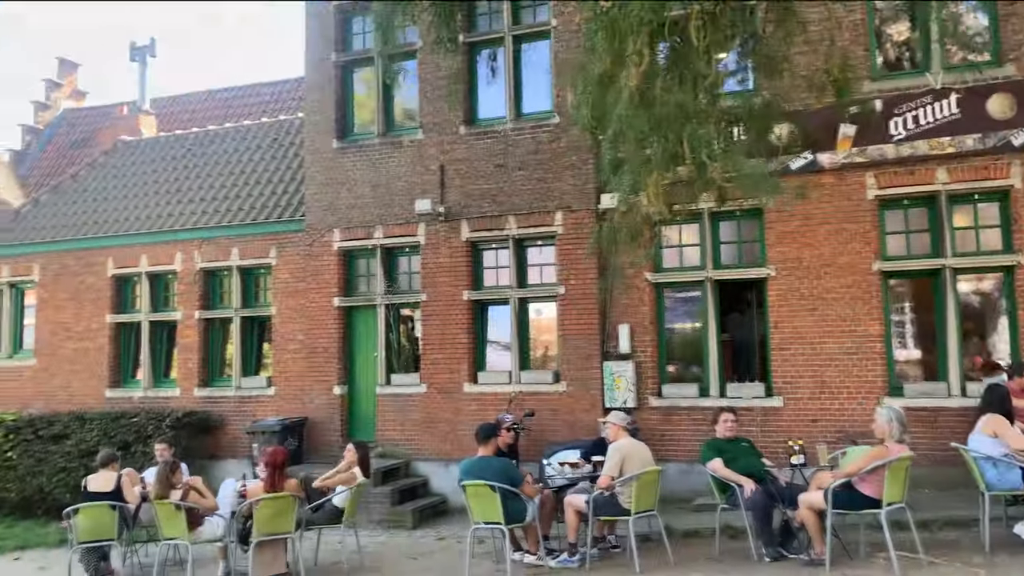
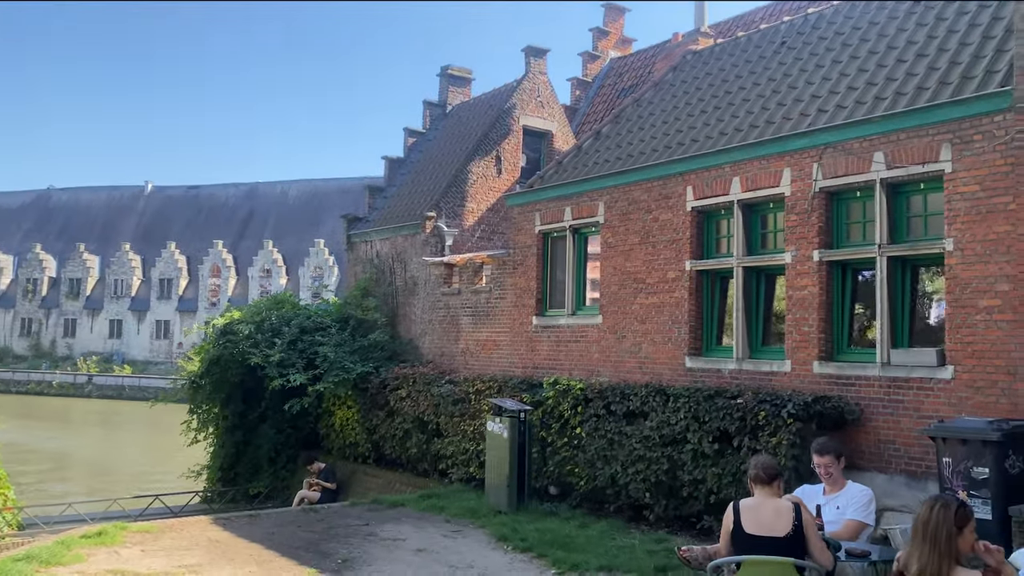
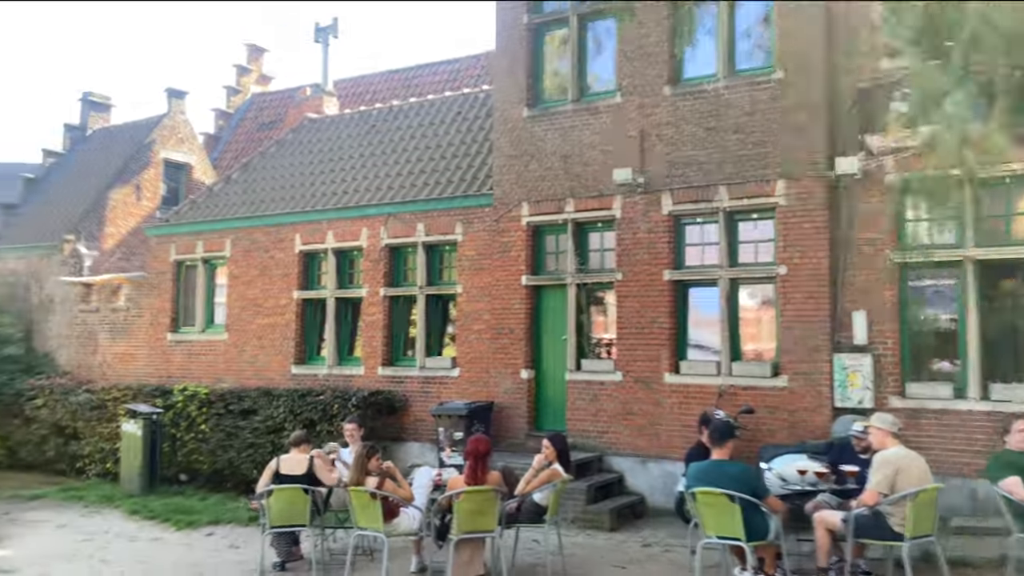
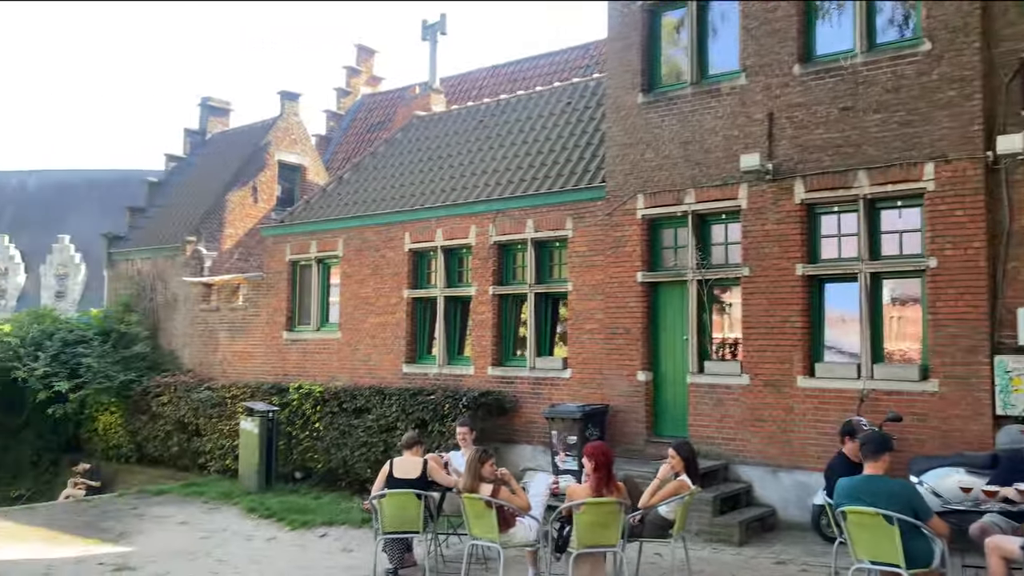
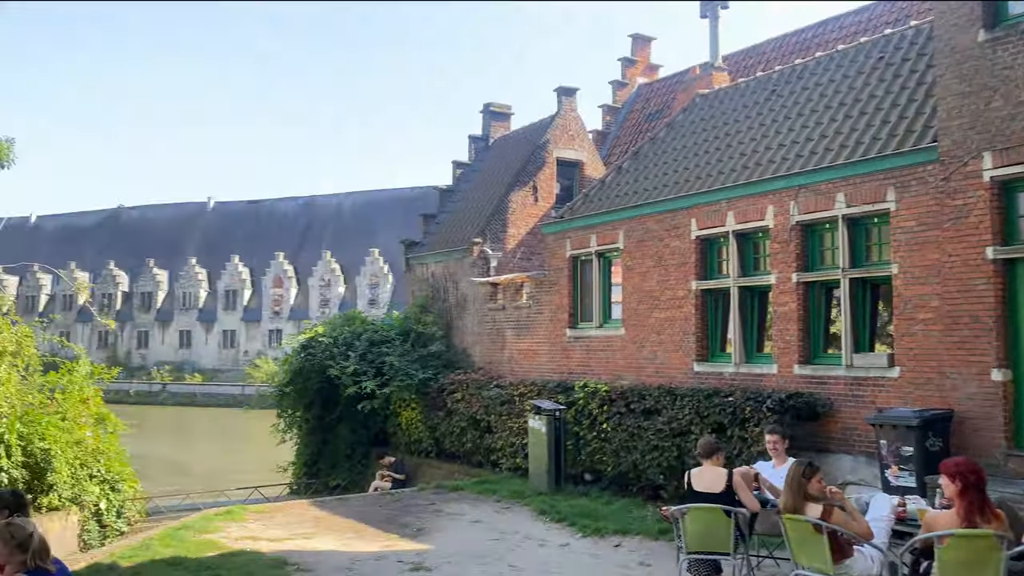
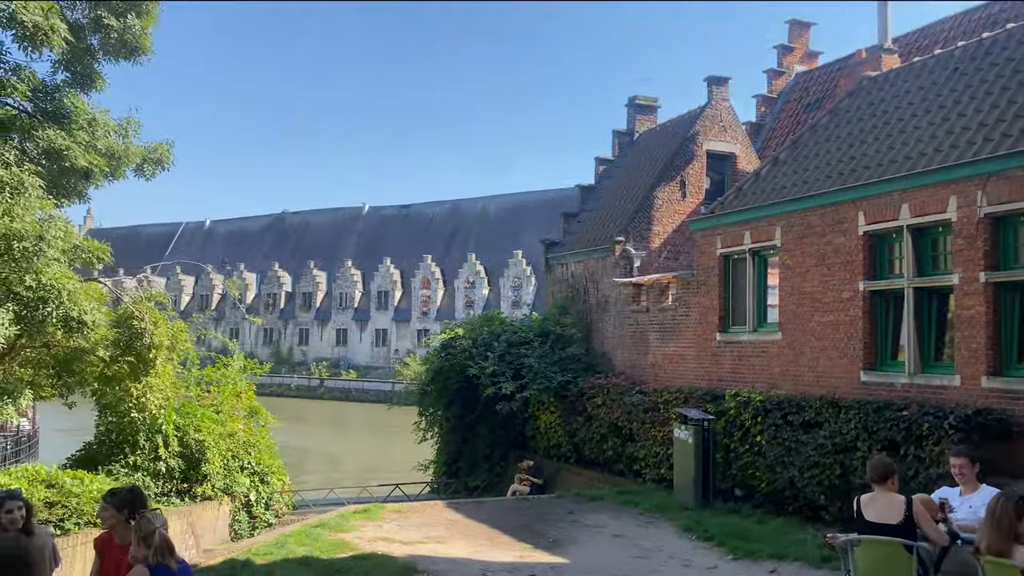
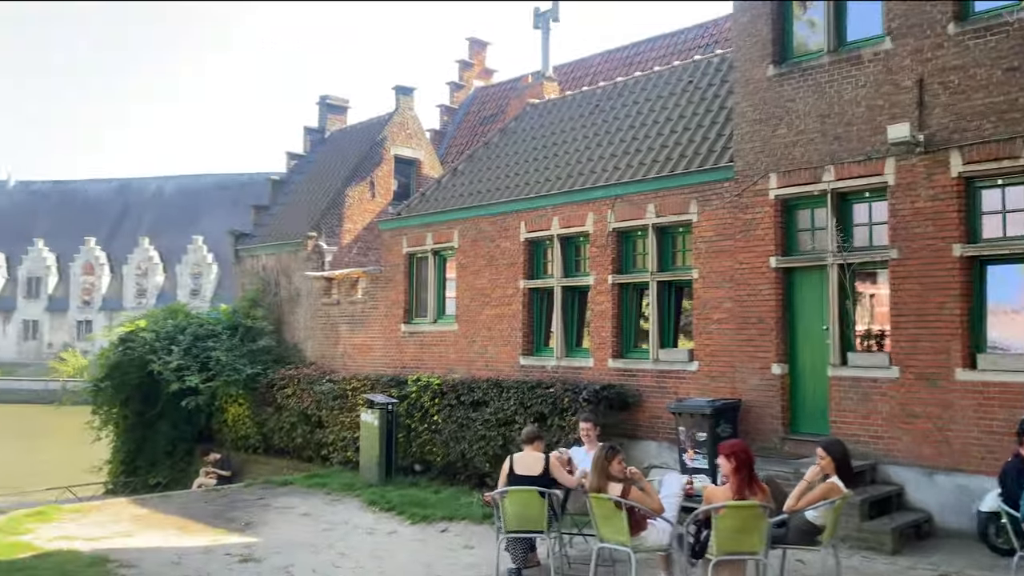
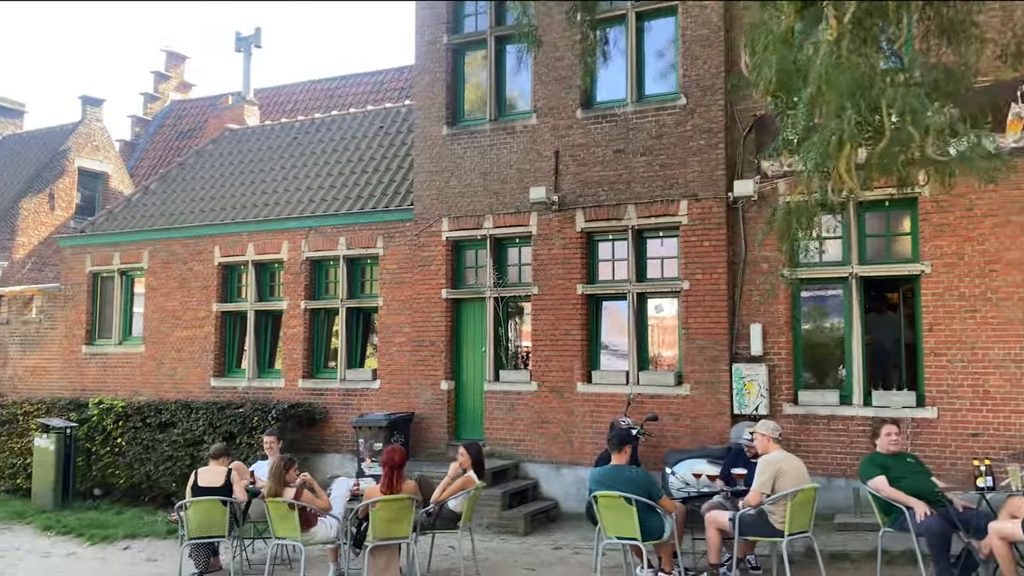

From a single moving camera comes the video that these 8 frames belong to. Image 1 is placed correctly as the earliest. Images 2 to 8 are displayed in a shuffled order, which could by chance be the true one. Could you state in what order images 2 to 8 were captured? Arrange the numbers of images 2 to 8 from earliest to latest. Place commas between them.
8, 3, 4, 7, 5, 6, 2
